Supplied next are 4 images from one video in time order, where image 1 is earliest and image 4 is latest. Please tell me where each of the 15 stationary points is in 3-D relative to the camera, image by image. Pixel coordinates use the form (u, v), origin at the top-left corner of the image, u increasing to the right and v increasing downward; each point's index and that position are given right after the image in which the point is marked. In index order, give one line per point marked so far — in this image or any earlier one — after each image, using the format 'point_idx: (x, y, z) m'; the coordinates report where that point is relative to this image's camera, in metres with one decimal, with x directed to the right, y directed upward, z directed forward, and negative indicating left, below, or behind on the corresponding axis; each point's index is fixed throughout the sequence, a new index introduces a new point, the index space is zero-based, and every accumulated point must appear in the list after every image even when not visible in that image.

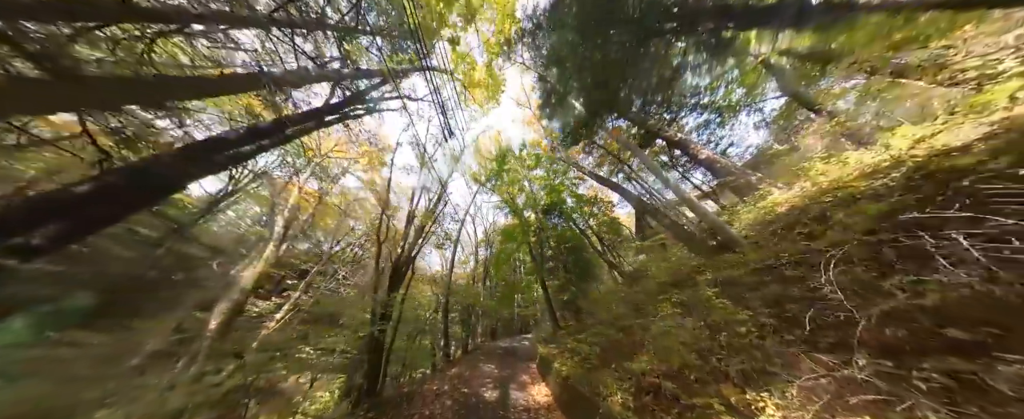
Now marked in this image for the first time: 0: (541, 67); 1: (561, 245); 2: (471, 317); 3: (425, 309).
0: (+0.9, +4.3, +5.7) m
1: (+2.0, -1.6, +7.9) m
2: (-2.8, -7.0, +11.8) m
3: (-4.7, -5.0, +9.3) m
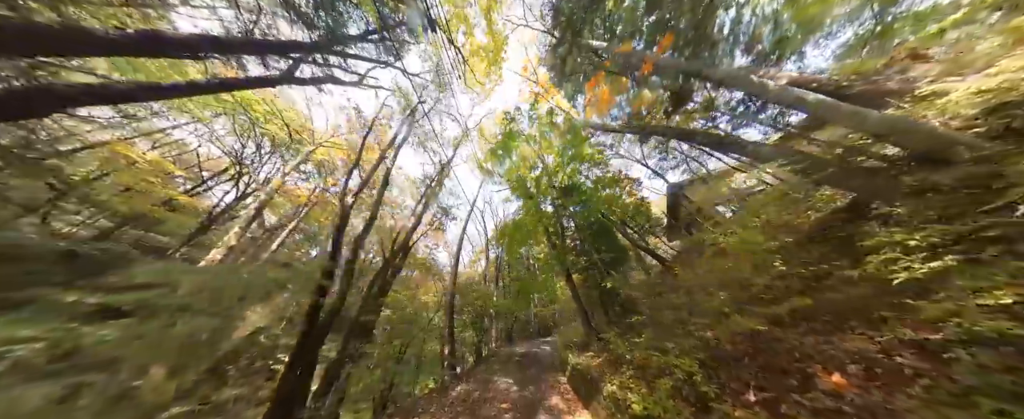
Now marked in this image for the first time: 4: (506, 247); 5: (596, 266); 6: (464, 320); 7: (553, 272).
0: (+0.9, +4.9, +4.8) m
1: (+2.5, -0.9, +6.8) m
2: (-1.7, -6.6, +10.9) m
3: (-3.9, -4.8, +8.5) m
4: (-0.3, -1.9, +9.5) m
5: (+2.9, -2.0, +6.5) m
6: (-2.7, -6.1, +10.0) m
7: (+1.6, -2.6, +7.8) m
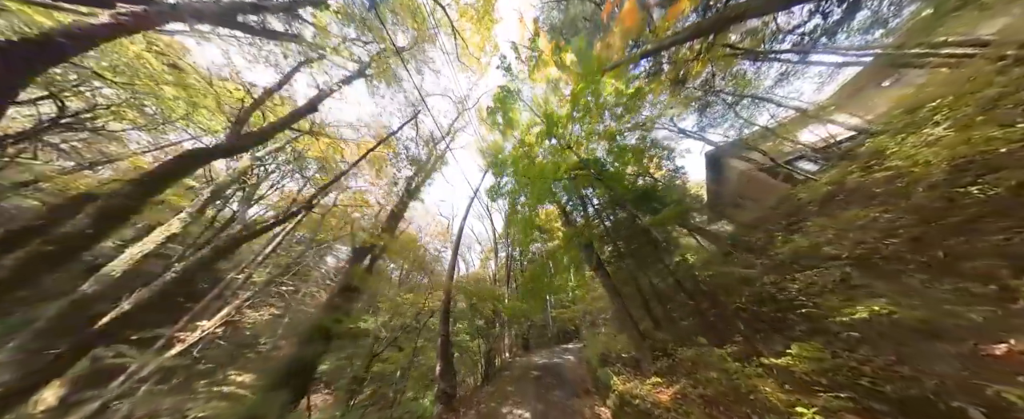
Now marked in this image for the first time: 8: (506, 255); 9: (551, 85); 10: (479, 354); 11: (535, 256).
0: (+0.8, +5.5, +3.9) m
1: (+2.8, -0.3, +5.7) m
2: (-0.8, -6.3, +9.9) m
3: (-3.3, -4.5, +7.7) m
4: (+0.2, -1.5, +8.5) m
5: (+3.2, -1.3, +5.3) m
6: (-1.9, -5.9, +9.1) m
7: (+2.1, -2.0, +6.6) m
8: (-0.3, -2.5, +10.5) m
9: (+1.1, +3.7, +5.5) m
10: (-1.5, -7.4, +9.6) m
11: (+1.0, -1.9, +7.7) m
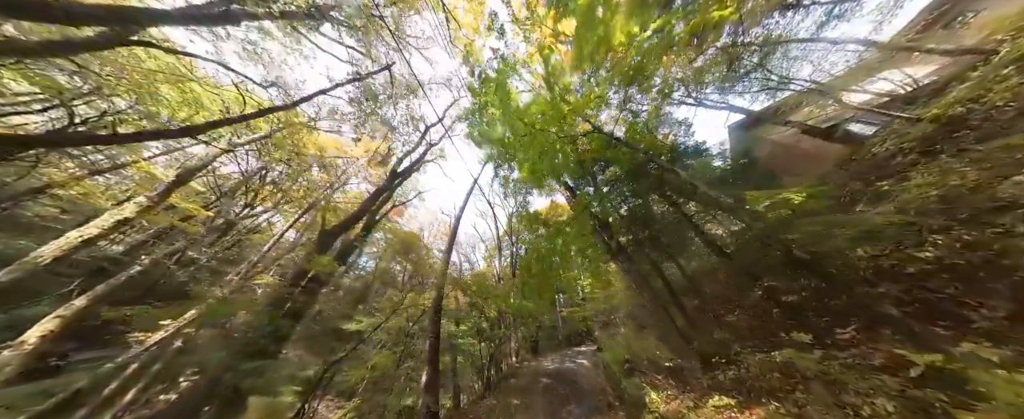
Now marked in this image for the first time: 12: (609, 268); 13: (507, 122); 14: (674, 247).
0: (+0.5, +5.9, +3.4) m
1: (+2.8, +0.1, +5.1) m
2: (-0.5, -6.1, +9.3) m
3: (-3.0, -4.4, +7.2) m
4: (+0.4, -1.2, +8.0) m
5: (+3.3, -0.9, +4.7) m
6: (-1.5, -5.7, +8.5) m
7: (+2.2, -1.7, +6.1) m
8: (0.0, -2.3, +9.9) m
9: (+1.0, +4.1, +5.0) m
10: (-1.1, -7.2, +9.1) m
11: (+1.2, -1.6, +7.1) m
12: (+2.9, -1.8, +5.5) m
13: (+0.4, +2.7, +6.4) m
14: (+3.7, -0.7, +4.2) m
